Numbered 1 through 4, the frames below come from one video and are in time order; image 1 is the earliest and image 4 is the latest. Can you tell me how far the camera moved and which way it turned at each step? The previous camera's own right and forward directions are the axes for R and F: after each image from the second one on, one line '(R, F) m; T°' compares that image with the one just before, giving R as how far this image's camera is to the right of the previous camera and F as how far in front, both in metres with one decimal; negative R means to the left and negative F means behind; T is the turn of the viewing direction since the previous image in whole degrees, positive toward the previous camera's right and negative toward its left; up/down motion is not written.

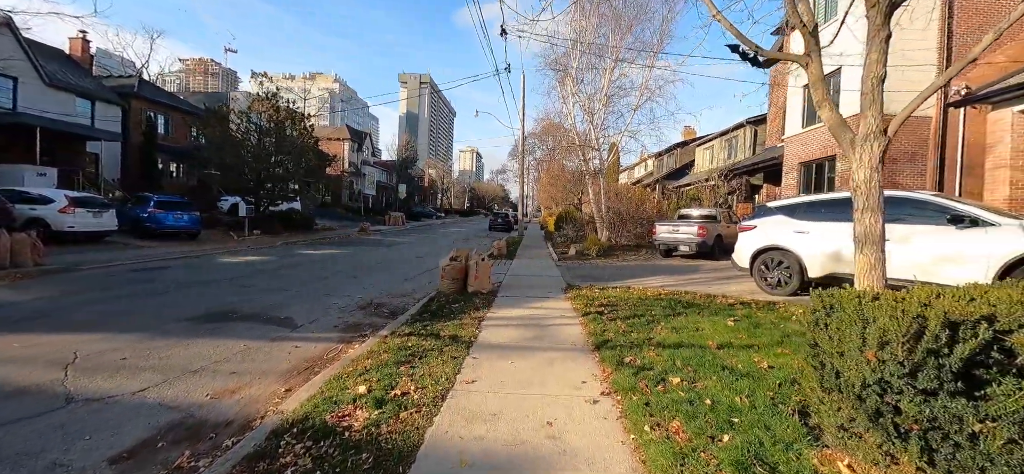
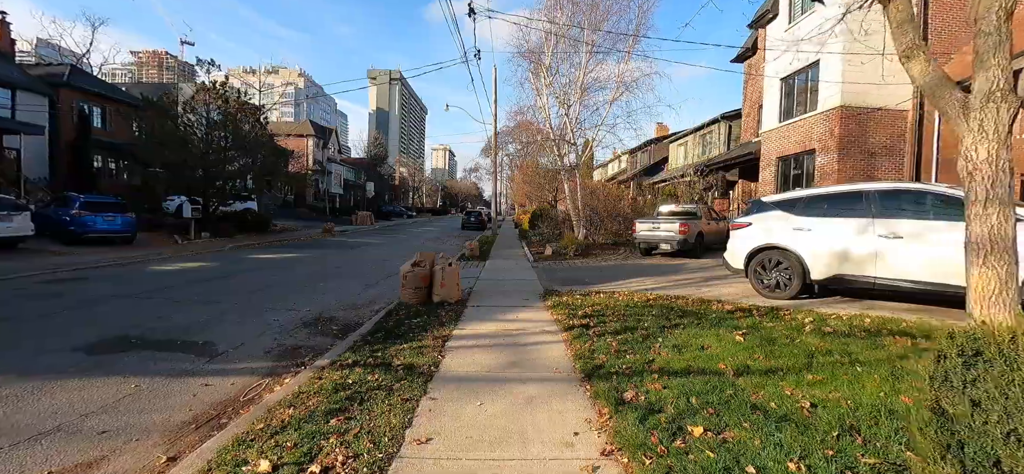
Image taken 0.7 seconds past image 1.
(0.0, +0.9) m; +3°
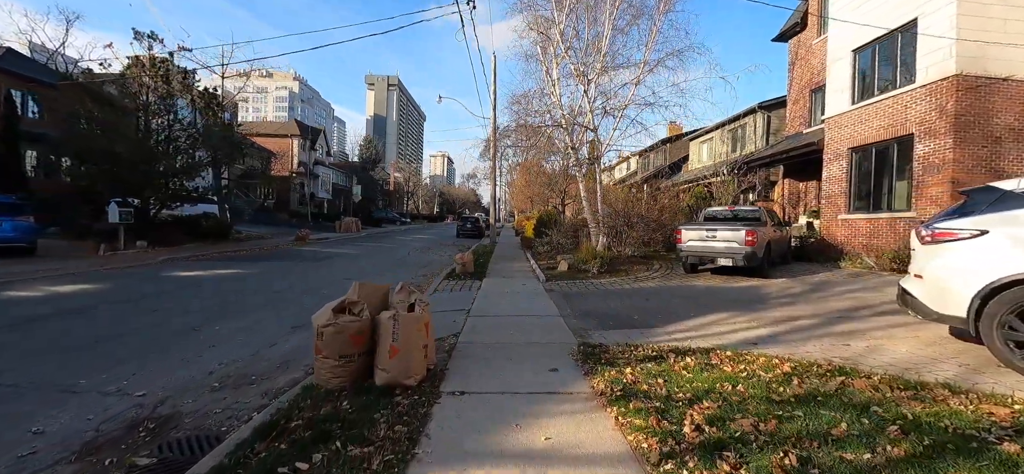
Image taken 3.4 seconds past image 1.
(-0.2, +3.4) m; 0°
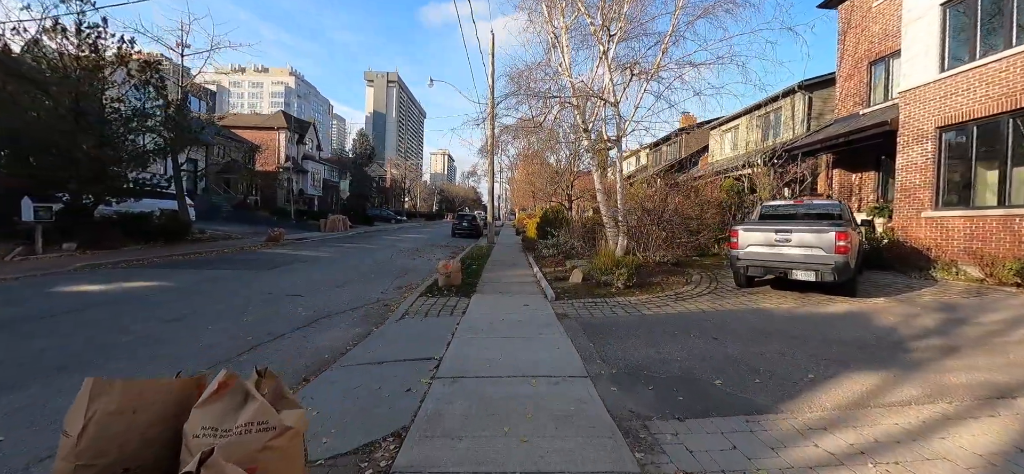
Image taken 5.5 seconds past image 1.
(0.0, +2.6) m; 0°
